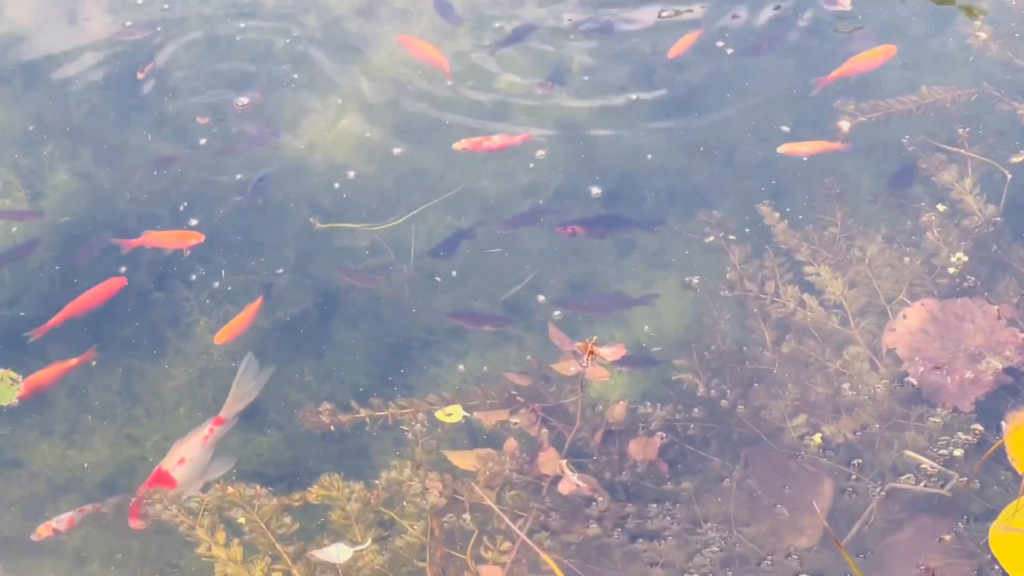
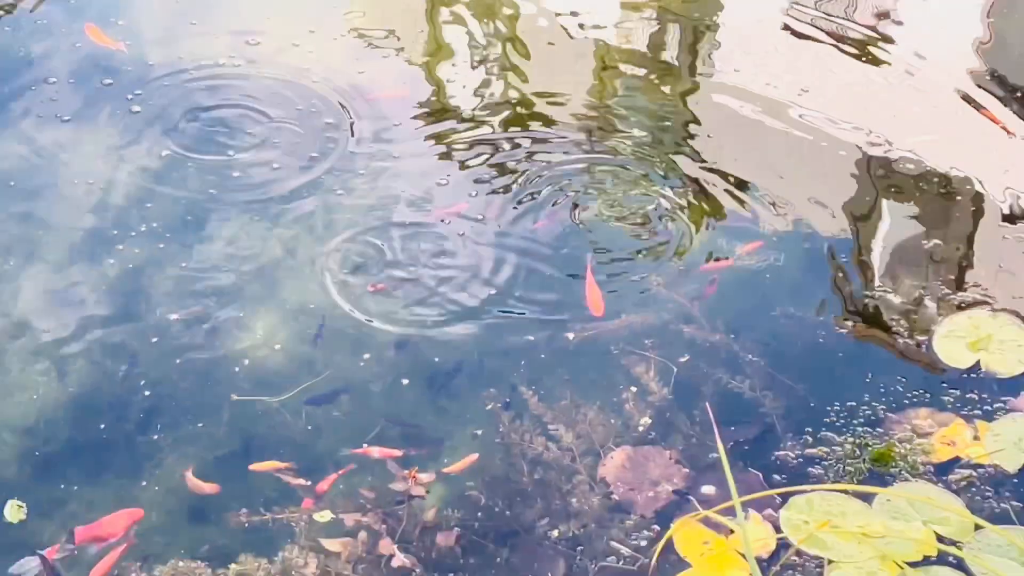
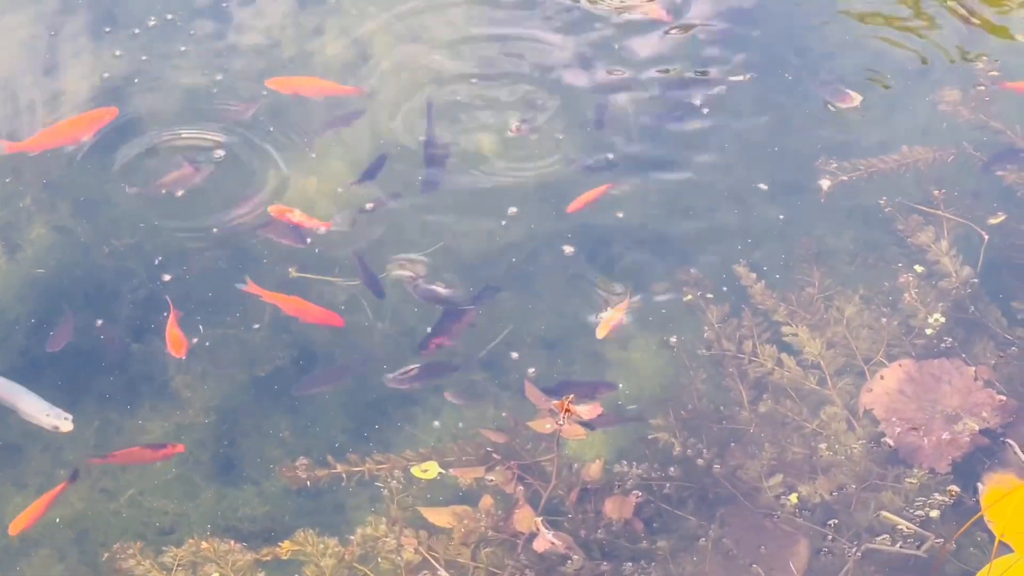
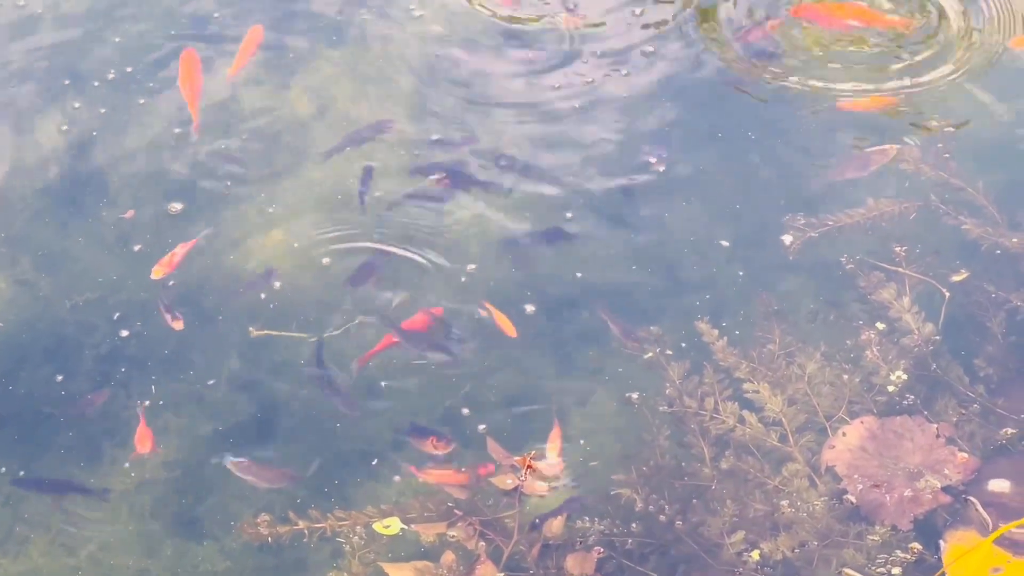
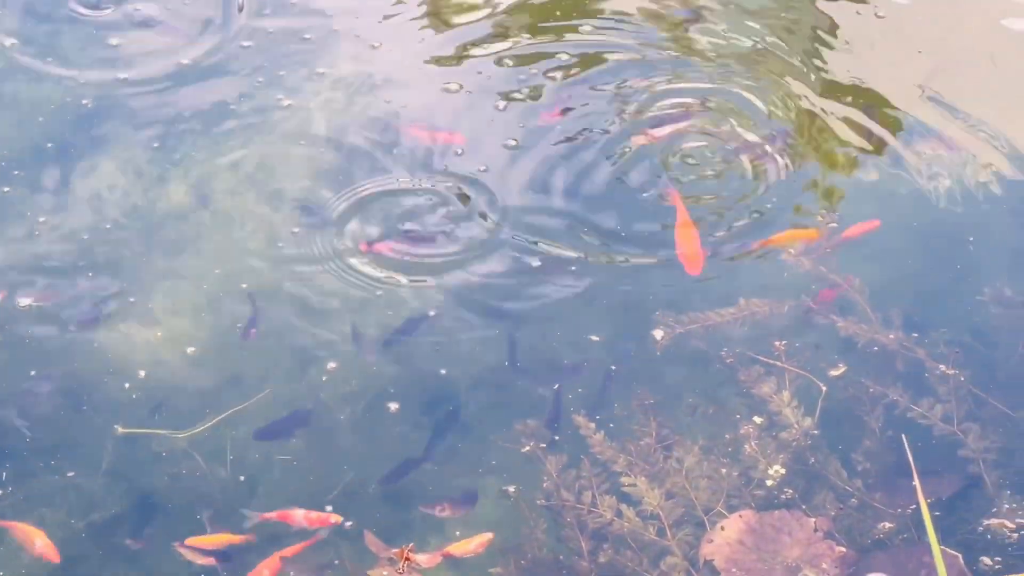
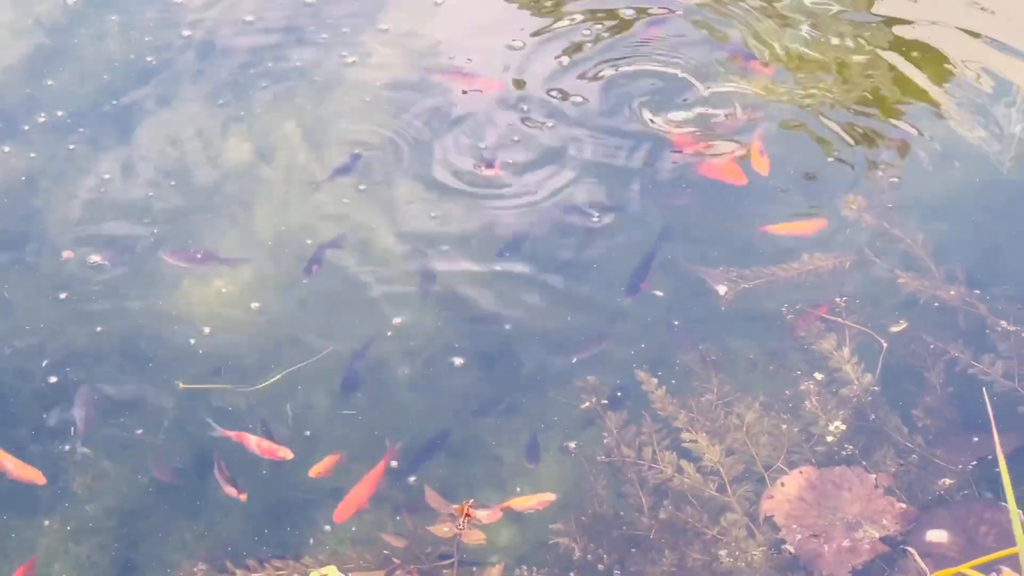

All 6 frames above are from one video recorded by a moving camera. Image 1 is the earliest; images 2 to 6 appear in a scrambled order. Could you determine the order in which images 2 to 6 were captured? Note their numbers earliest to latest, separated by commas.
3, 4, 6, 5, 2
